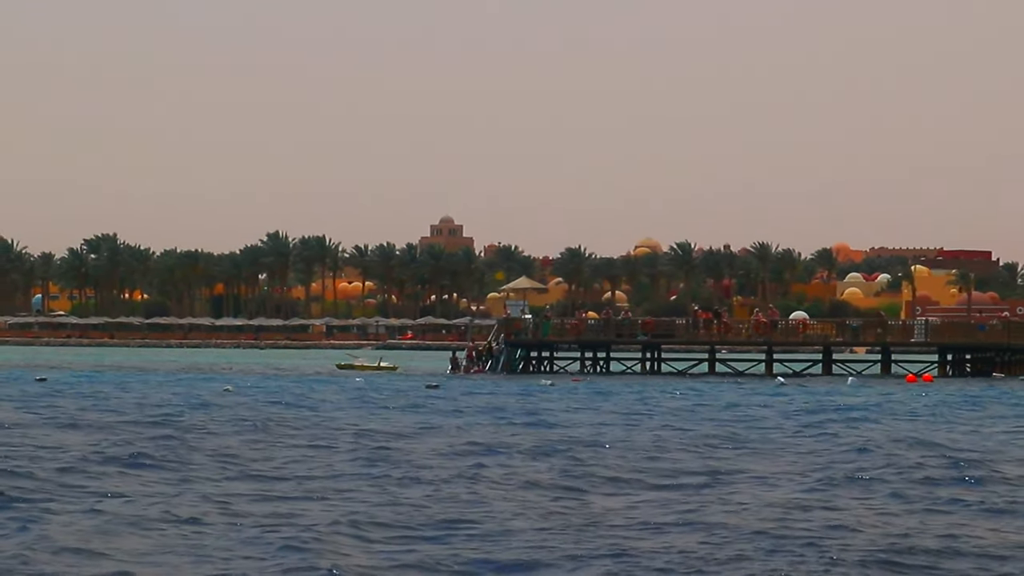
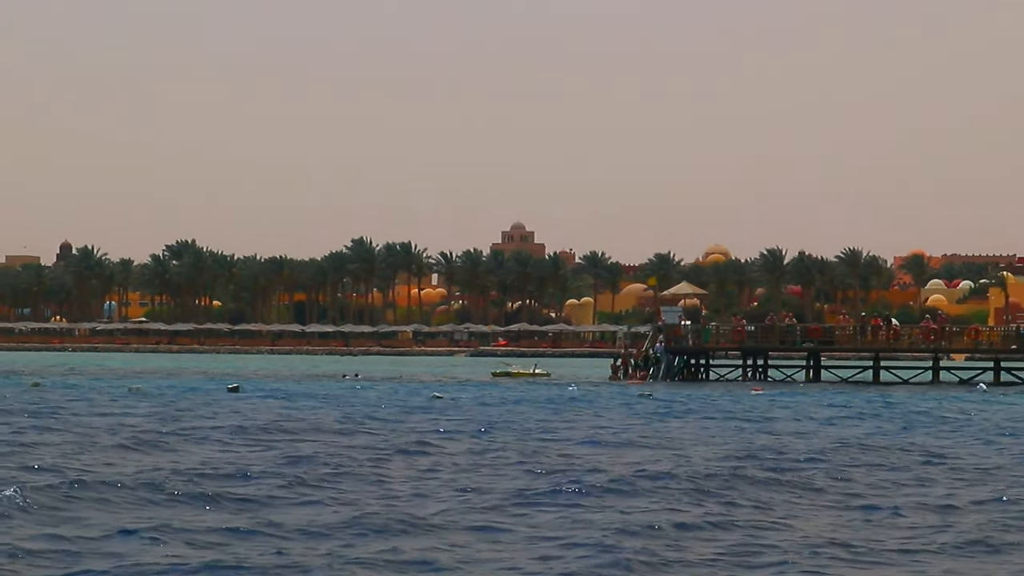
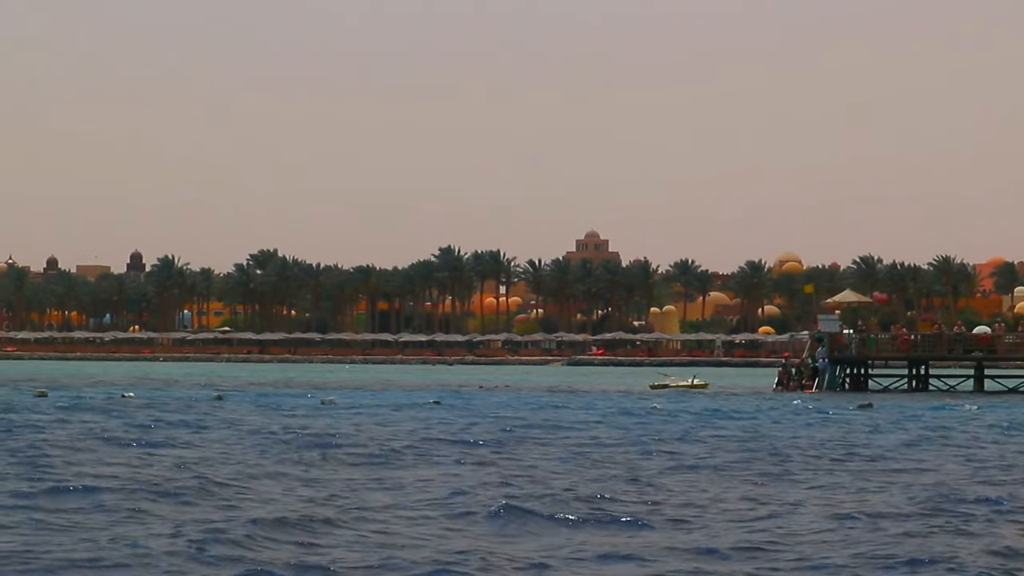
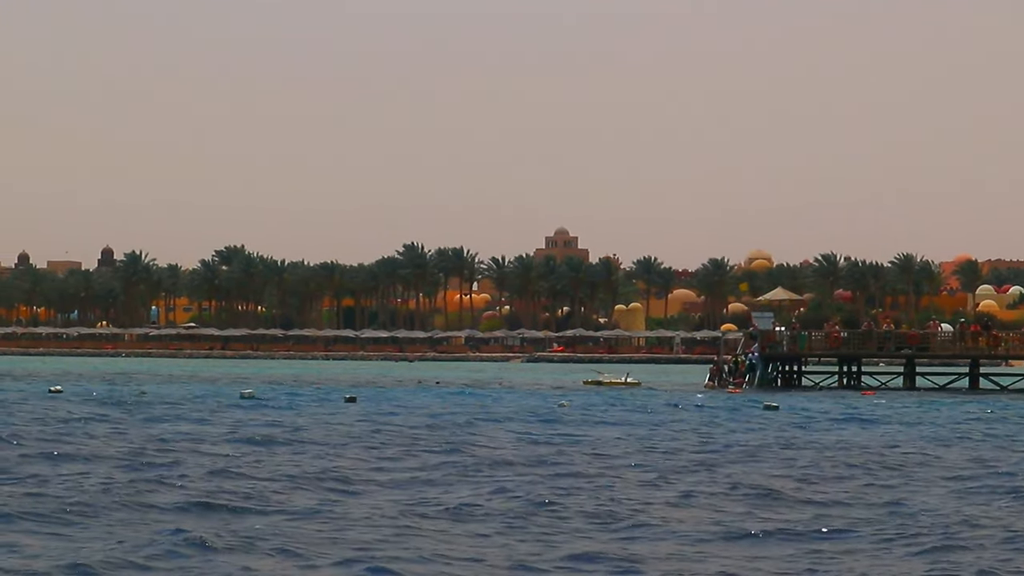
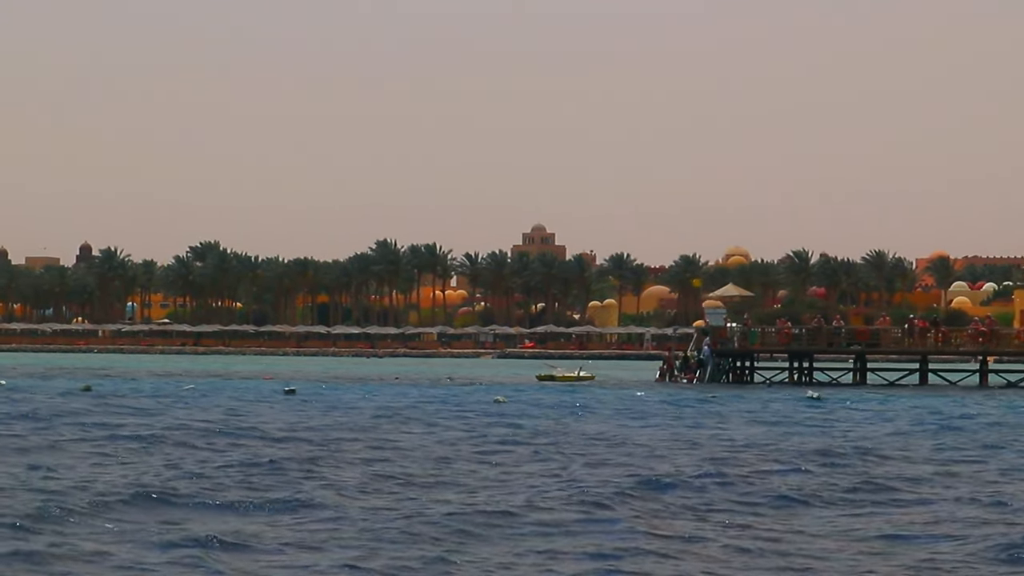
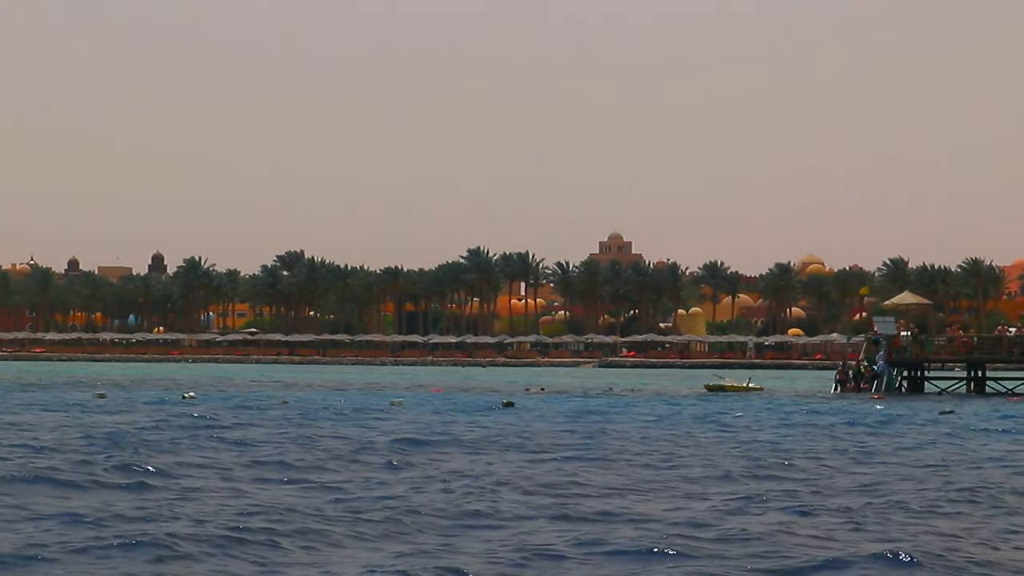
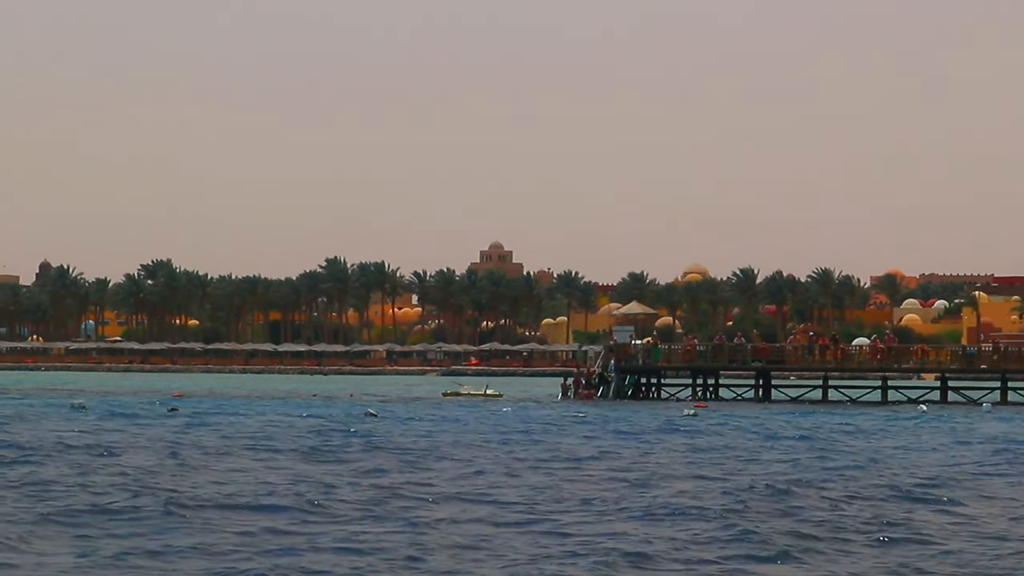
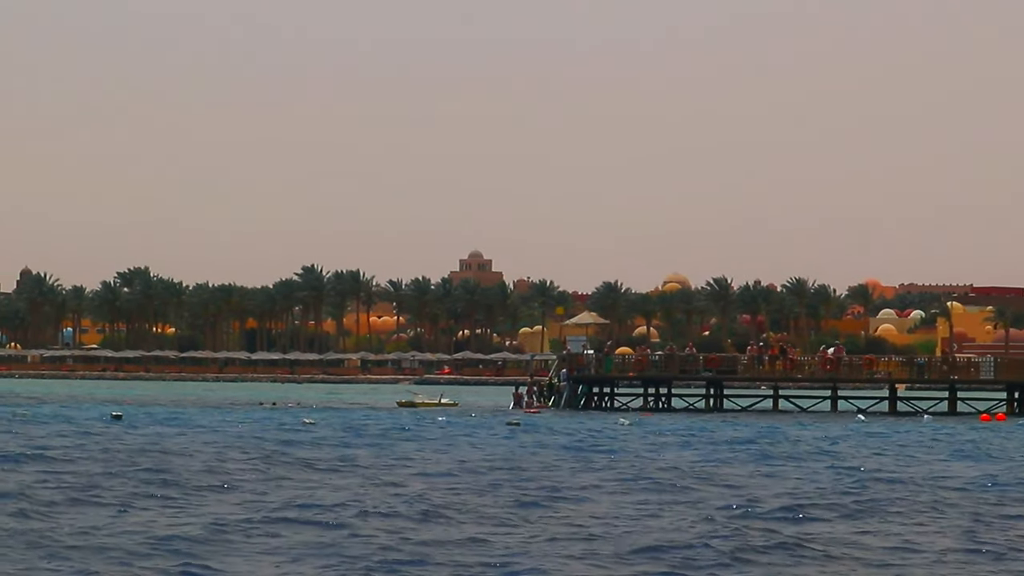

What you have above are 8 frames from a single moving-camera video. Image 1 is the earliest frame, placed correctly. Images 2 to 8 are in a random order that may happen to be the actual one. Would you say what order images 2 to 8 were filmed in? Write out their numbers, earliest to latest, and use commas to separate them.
8, 7, 2, 5, 4, 3, 6
